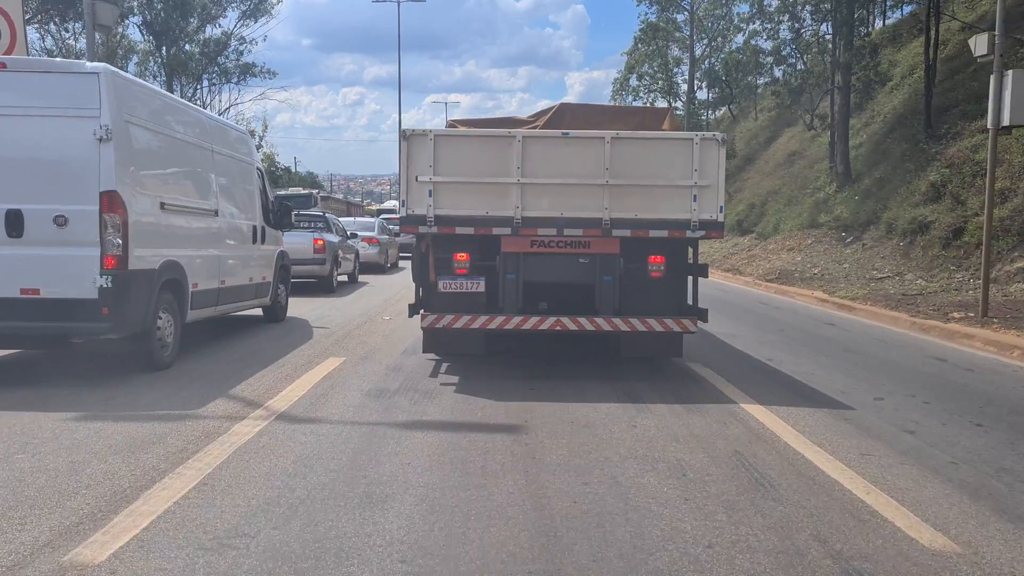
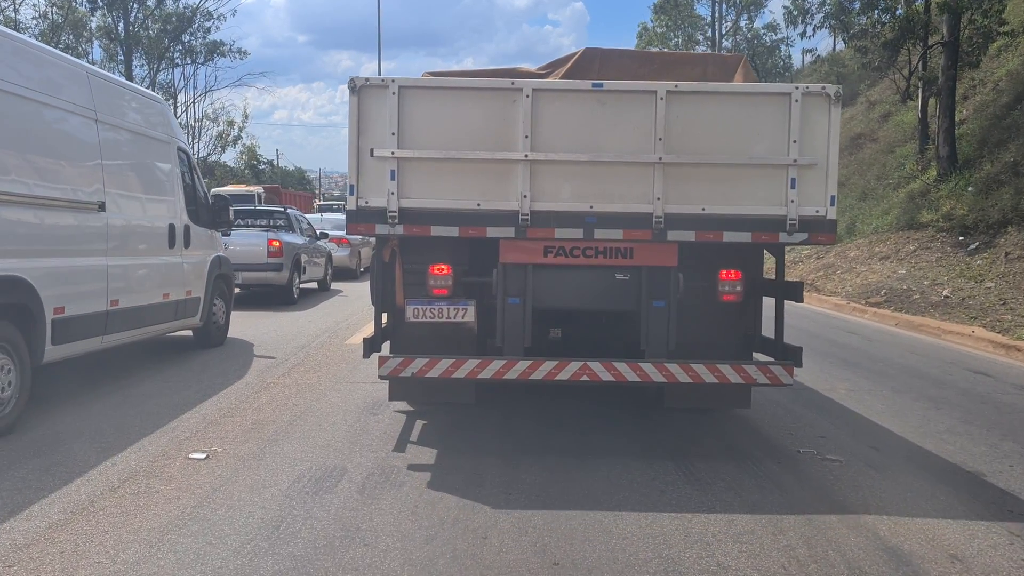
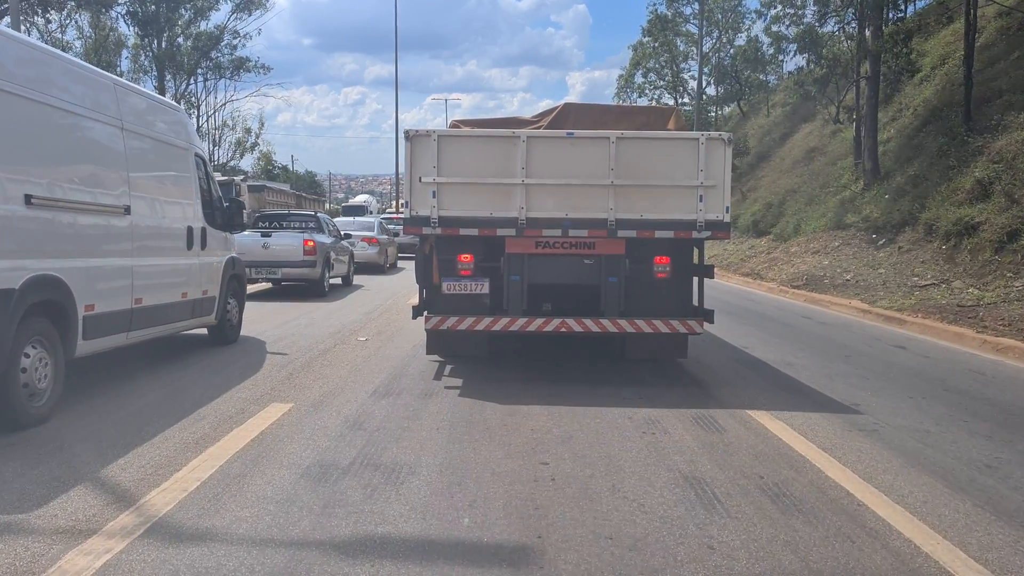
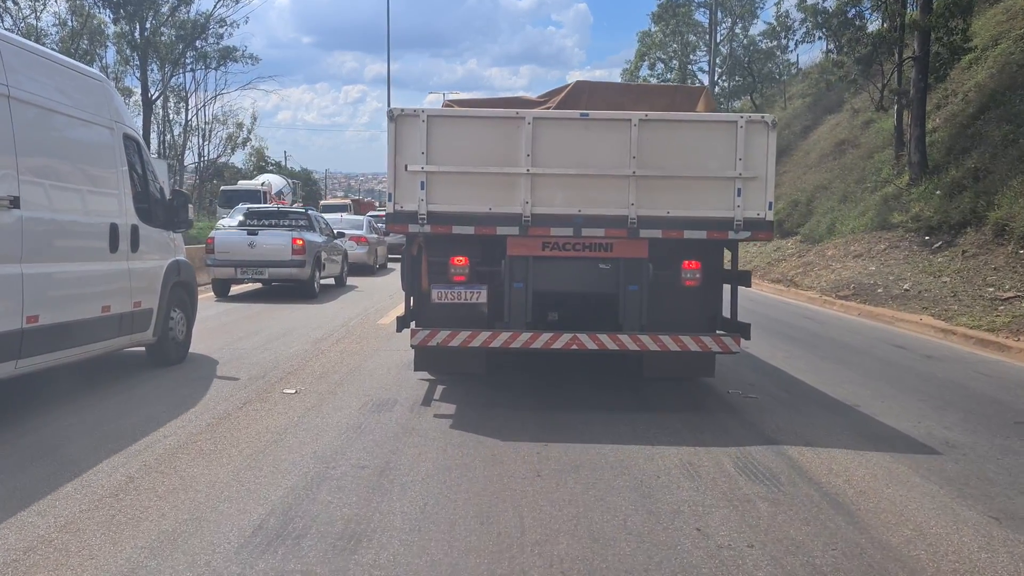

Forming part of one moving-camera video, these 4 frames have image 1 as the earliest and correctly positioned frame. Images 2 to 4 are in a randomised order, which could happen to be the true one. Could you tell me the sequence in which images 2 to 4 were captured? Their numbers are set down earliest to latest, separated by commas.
3, 4, 2
